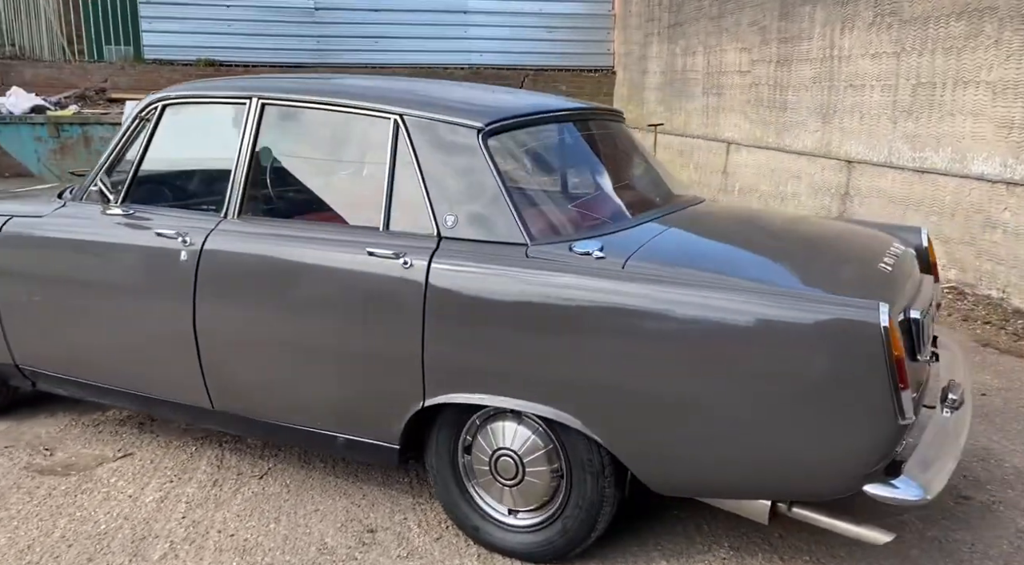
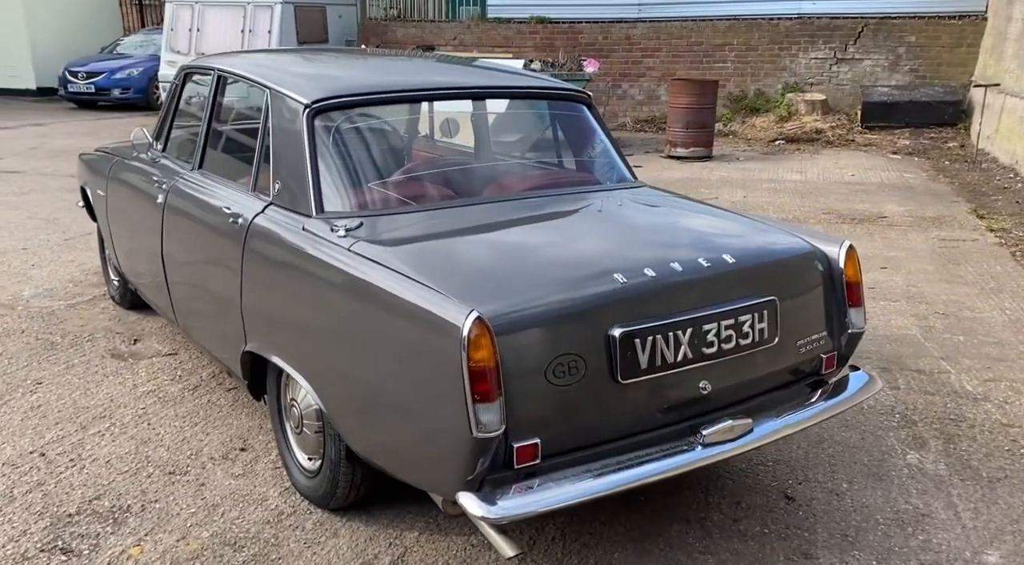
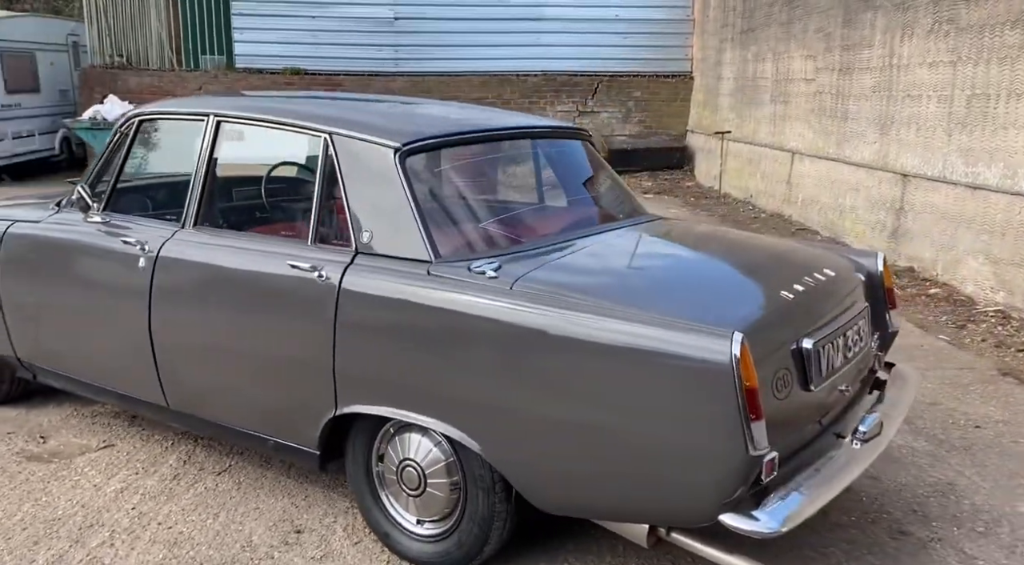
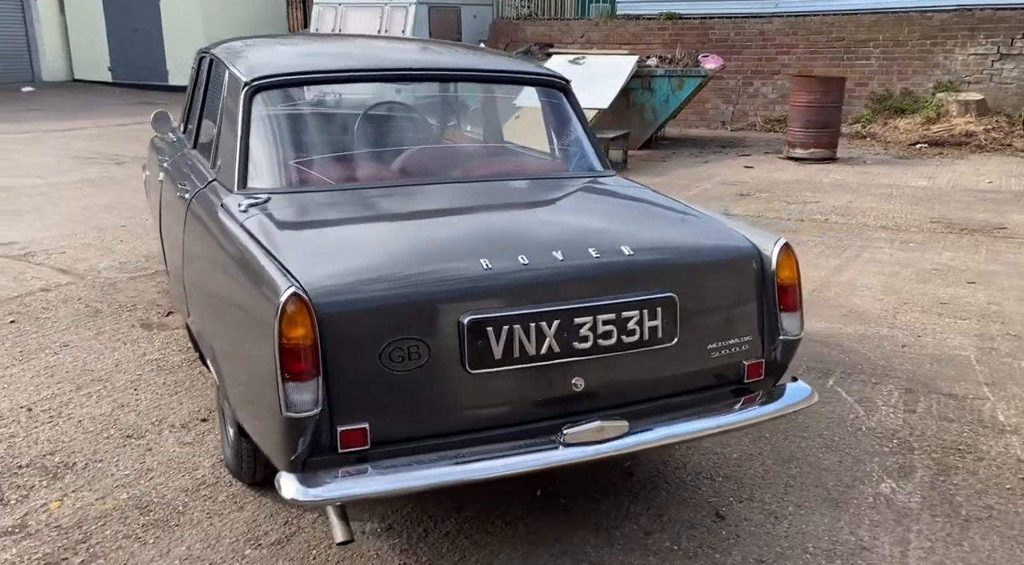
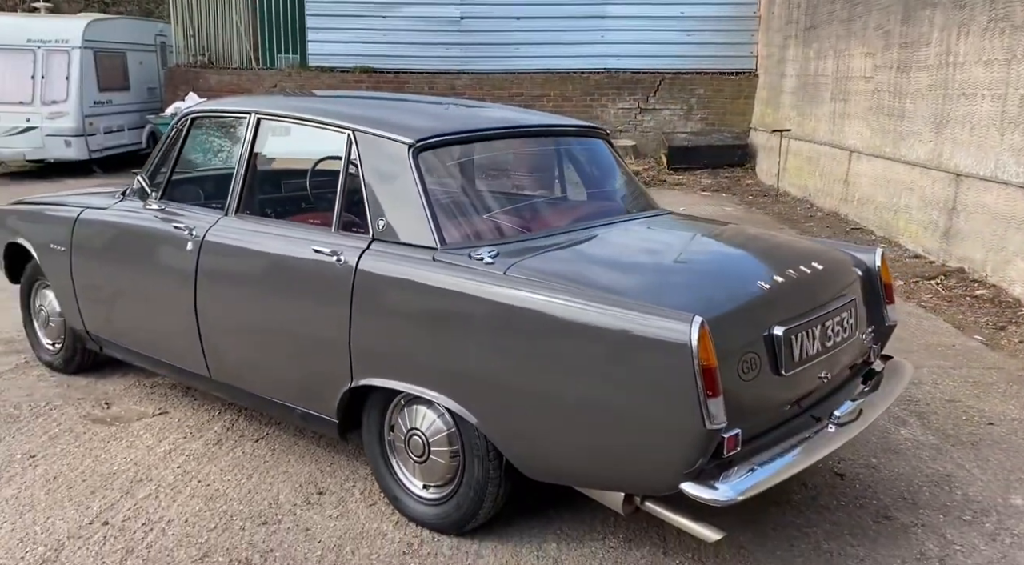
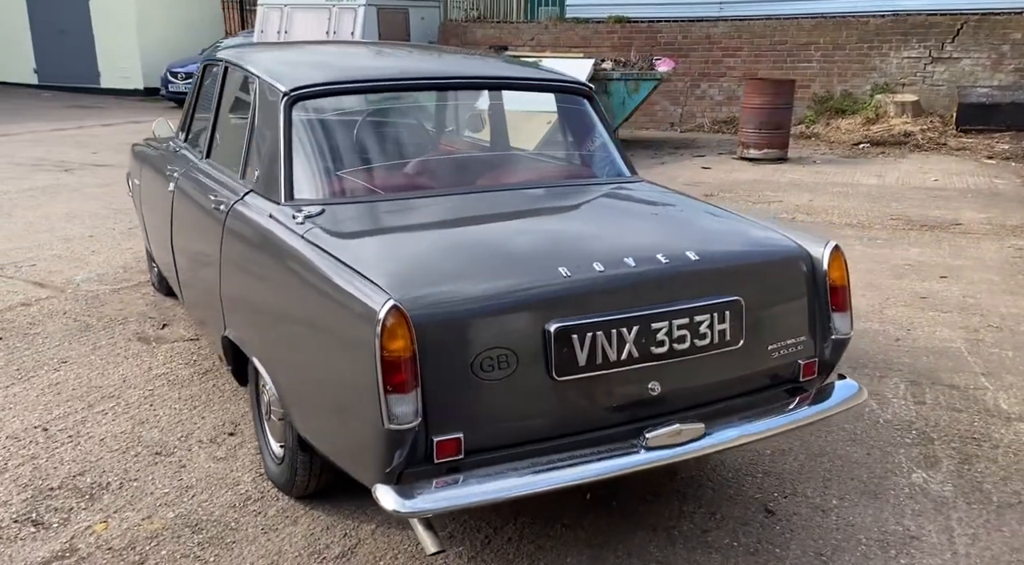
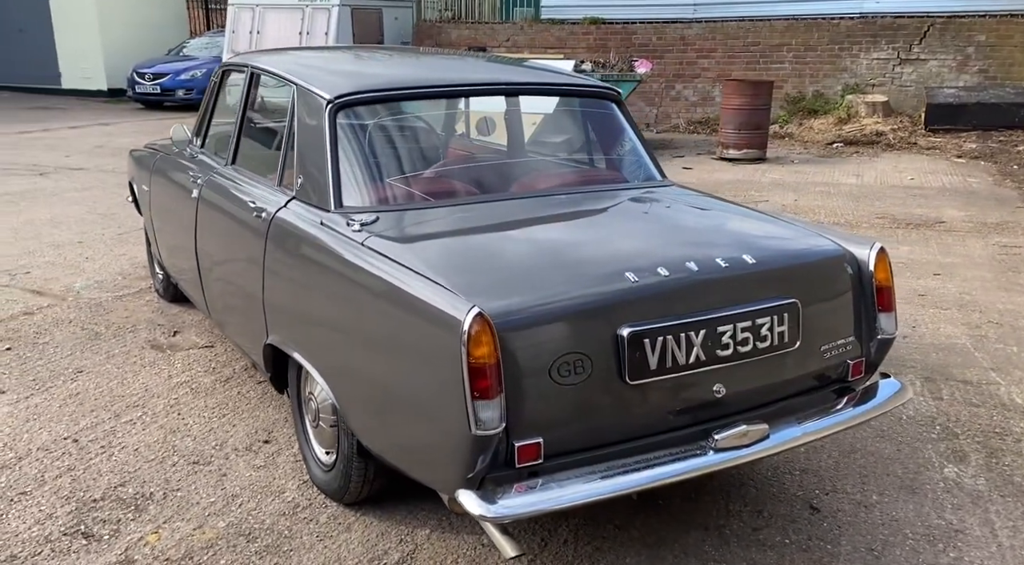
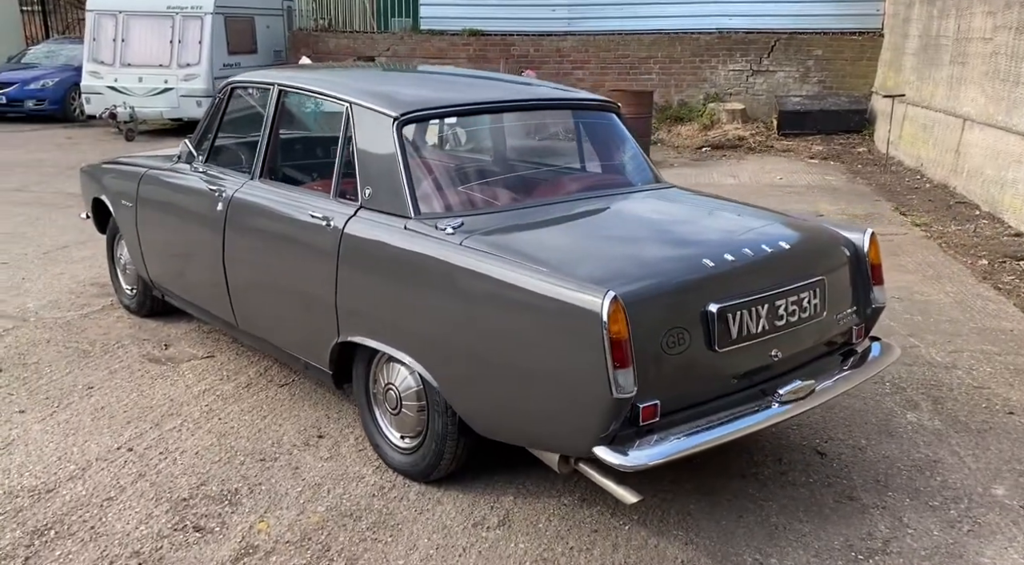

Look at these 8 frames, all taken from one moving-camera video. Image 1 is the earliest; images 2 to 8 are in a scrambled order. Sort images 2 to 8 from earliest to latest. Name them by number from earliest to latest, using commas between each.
3, 5, 8, 2, 7, 6, 4
